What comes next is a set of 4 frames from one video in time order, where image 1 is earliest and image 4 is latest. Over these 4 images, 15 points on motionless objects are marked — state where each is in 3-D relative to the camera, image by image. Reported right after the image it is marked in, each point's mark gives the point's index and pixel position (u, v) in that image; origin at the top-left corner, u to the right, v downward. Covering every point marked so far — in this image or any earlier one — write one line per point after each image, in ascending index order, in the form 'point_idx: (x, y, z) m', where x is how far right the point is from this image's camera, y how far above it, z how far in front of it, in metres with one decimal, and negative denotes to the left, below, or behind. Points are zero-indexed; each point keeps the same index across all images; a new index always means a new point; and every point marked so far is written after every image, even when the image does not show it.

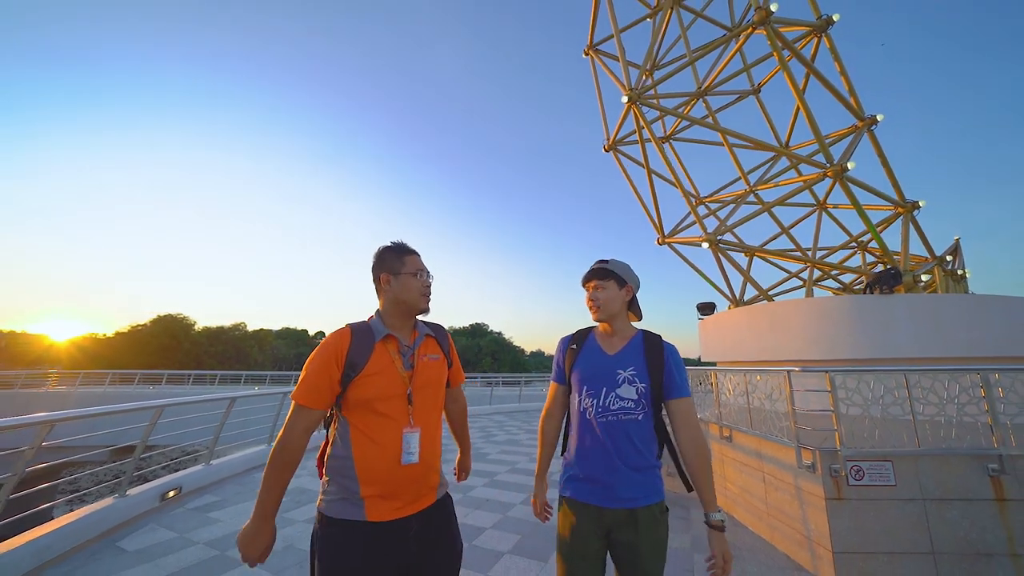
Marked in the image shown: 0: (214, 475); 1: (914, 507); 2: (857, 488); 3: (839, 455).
0: (-3.8, -2.4, +5.1) m
1: (+3.0, -1.7, +3.0) m
2: (+2.6, -1.5, +3.0) m
3: (+2.5, -1.3, +3.0) m
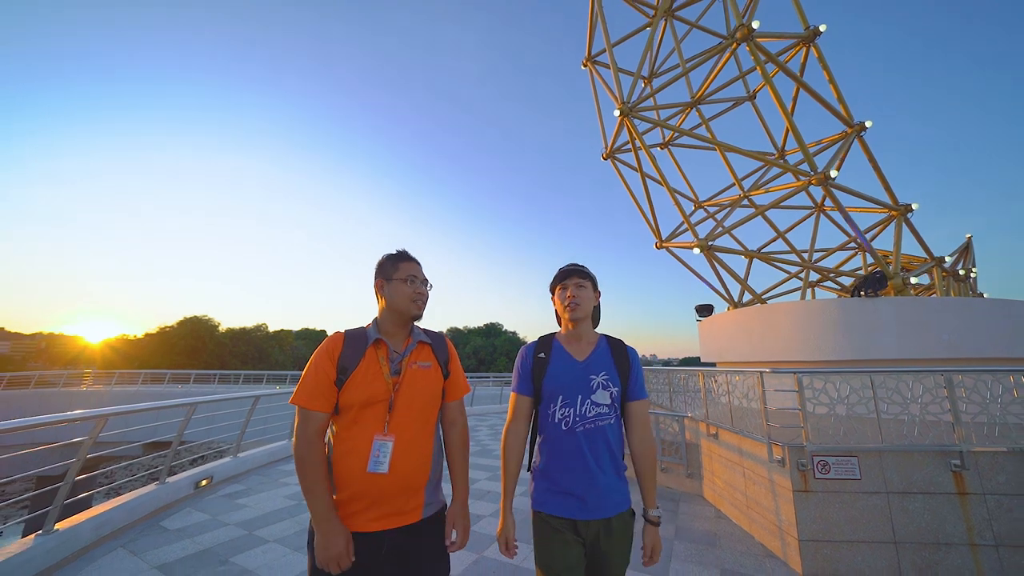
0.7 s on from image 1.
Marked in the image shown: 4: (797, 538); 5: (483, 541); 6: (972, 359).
0: (-3.8, -2.5, +5.6) m
1: (+3.0, -1.7, +3.2) m
2: (+2.6, -1.6, +3.2) m
3: (+2.4, -1.3, +3.3) m
4: (+2.3, -2.0, +3.2) m
5: (-0.3, -2.4, +3.8) m
6: (+5.6, -0.9, +4.9) m
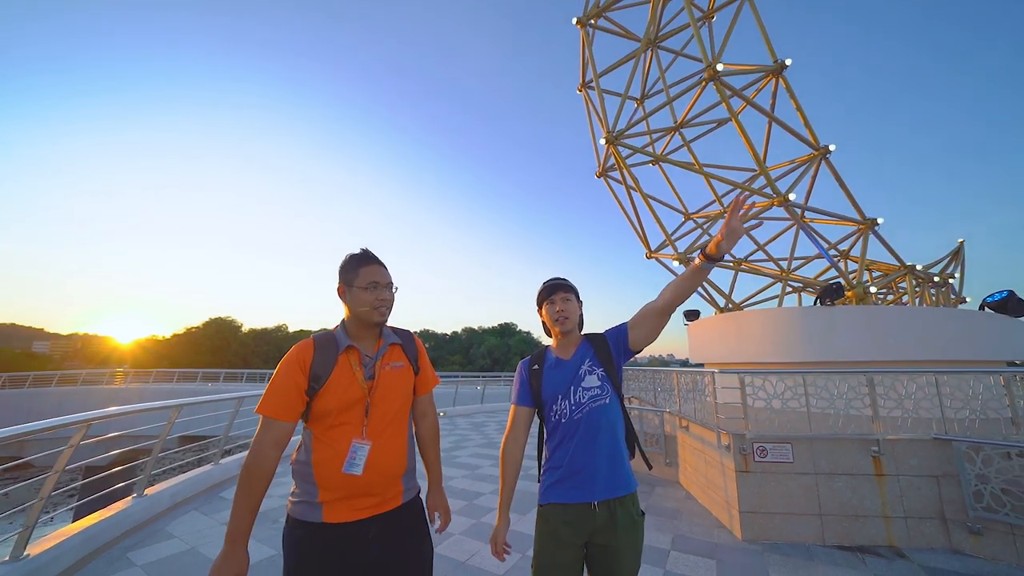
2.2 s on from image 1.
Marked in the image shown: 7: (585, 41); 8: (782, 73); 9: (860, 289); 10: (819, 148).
0: (-3.8, -2.7, +6.4) m
1: (+2.9, -1.9, +3.8) m
2: (+2.5, -1.7, +3.9) m
3: (+2.3, -1.5, +3.9) m
4: (+2.2, -2.2, +3.9) m
5: (-0.3, -2.6, +4.5) m
6: (+5.6, -1.0, +5.5) m
7: (+1.3, +4.6, +7.4) m
8: (+4.1, +3.3, +6.0) m
9: (+5.2, 0.0, +5.9) m
10: (+4.7, +2.1, +6.1) m
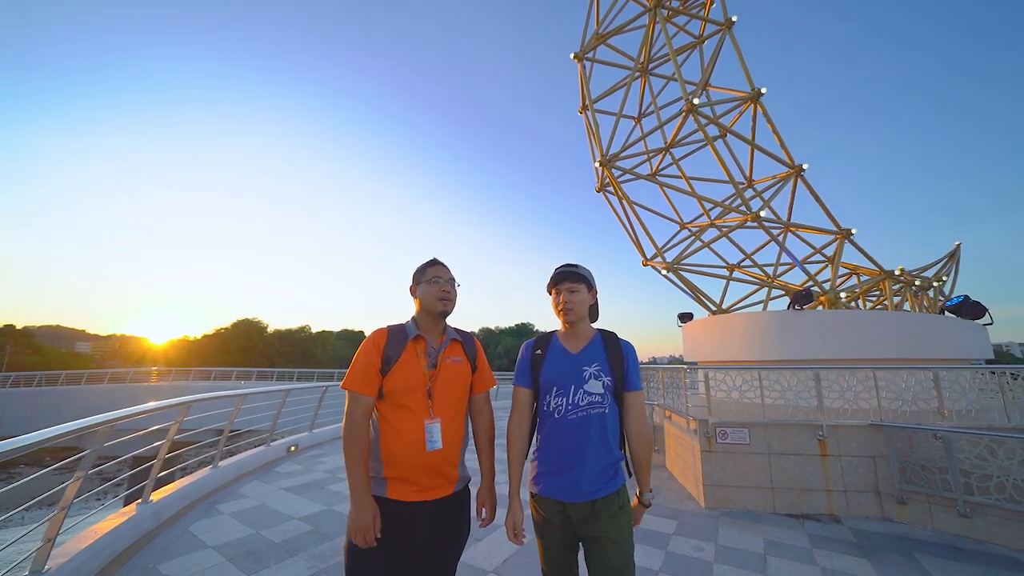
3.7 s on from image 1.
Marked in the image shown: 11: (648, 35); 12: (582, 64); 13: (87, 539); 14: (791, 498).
0: (-3.7, -2.8, +7.4) m
1: (+2.9, -2.0, +4.6) m
2: (+2.5, -1.8, +4.6) m
3: (+2.3, -1.6, +4.7) m
4: (+2.2, -2.3, +4.6) m
5: (-0.3, -2.7, +5.4) m
6: (+5.7, -1.1, +6.1) m
7: (+1.5, +4.4, +8.2) m
8: (+4.2, +3.2, +6.7) m
9: (+5.3, -0.1, +6.5) m
10: (+4.8, +2.1, +6.7) m
11: (+3.0, +5.5, +8.7) m
12: (+1.4, +4.4, +7.7) m
13: (-3.2, -1.9, +3.0) m
14: (+3.1, -2.3, +4.5) m
